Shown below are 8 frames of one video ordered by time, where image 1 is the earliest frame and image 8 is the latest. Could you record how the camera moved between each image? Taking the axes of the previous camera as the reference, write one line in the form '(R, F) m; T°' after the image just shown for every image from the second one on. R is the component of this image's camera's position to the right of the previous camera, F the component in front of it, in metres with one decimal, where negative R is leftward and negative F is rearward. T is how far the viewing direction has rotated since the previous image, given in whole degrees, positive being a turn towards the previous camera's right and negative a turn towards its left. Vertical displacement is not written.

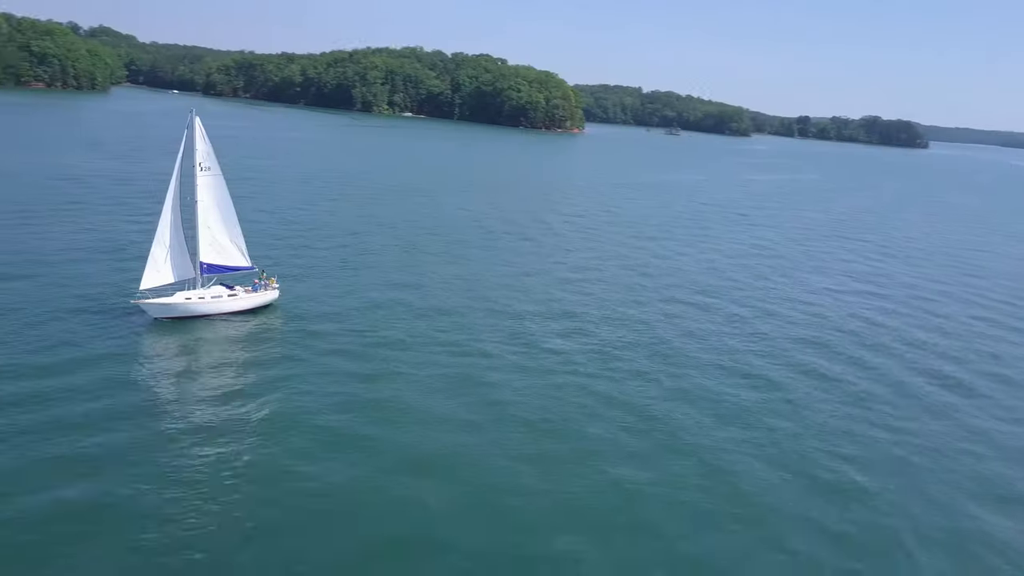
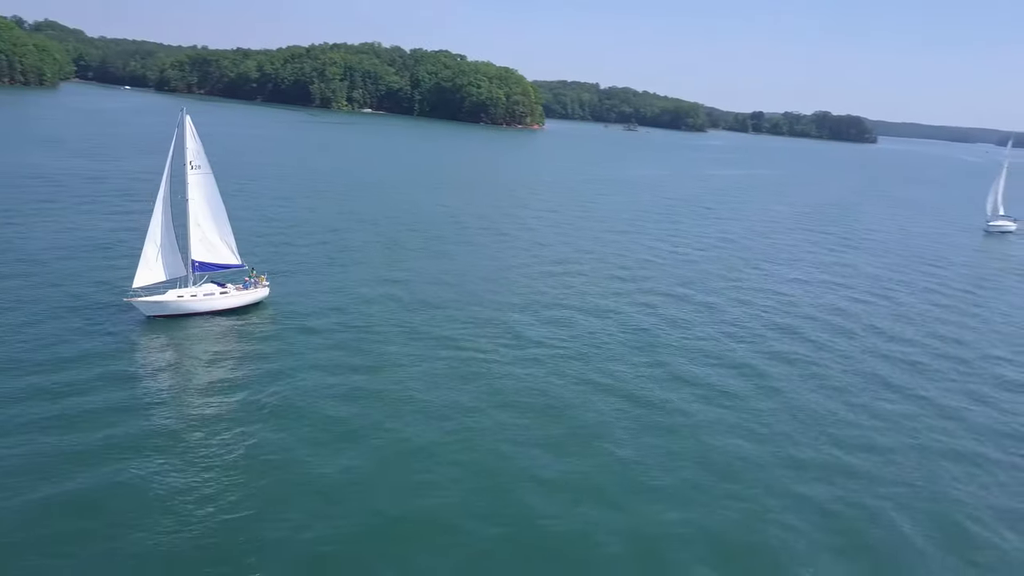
(-1.1, -0.8) m; +3°
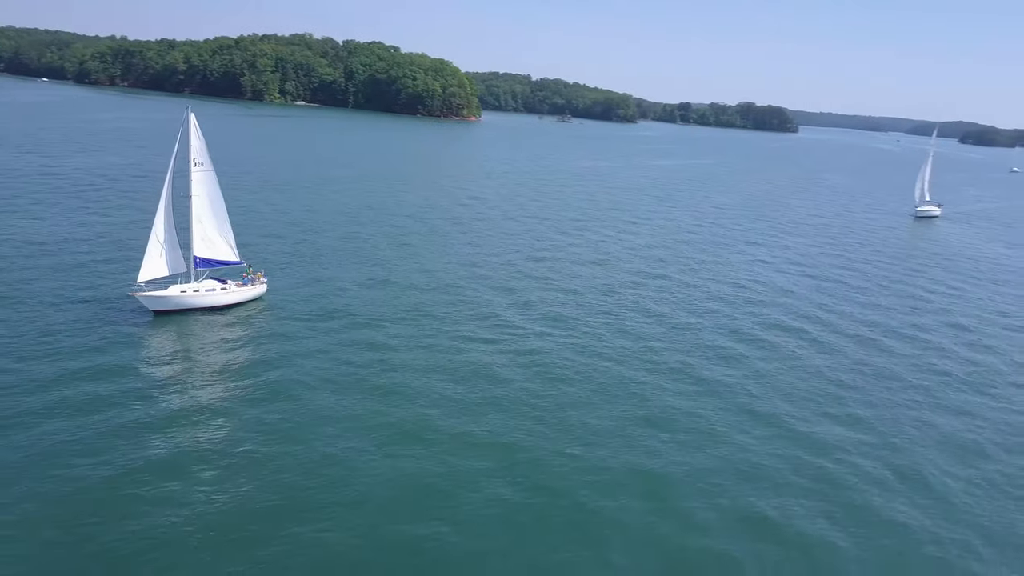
(-2.5, -1.3) m; +5°
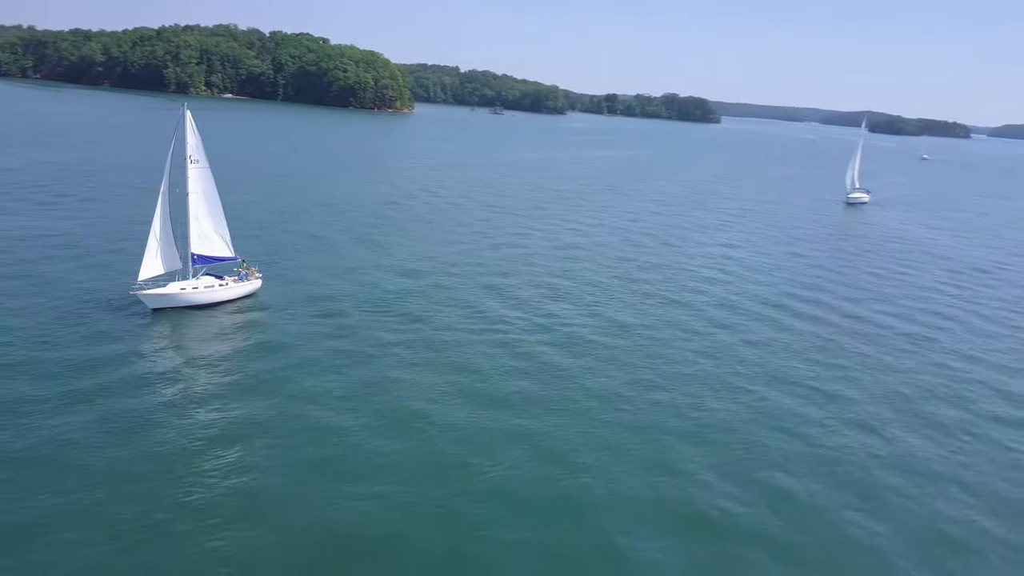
(-2.5, -1.2) m; +5°
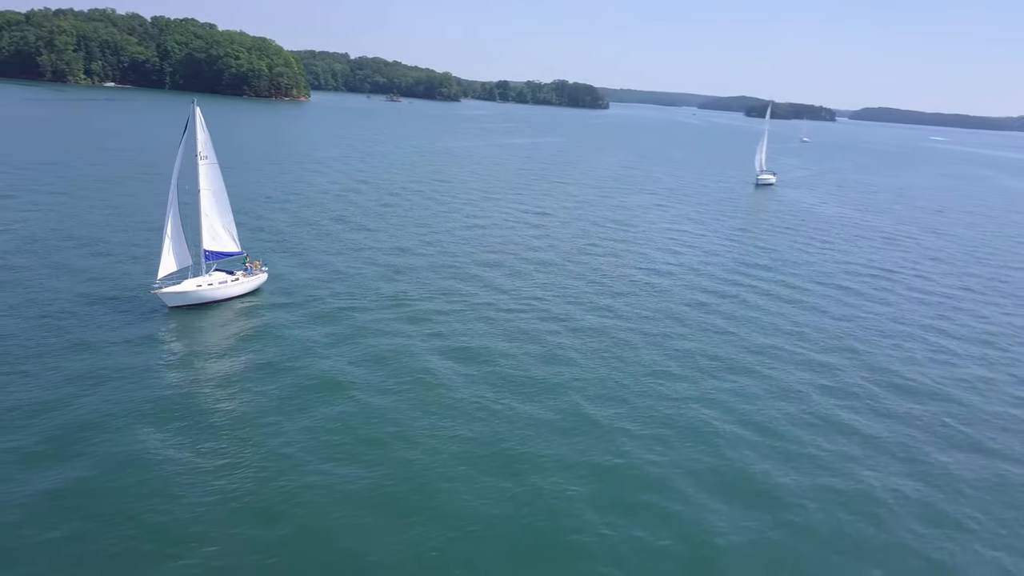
(-4.5, -1.7) m; +8°
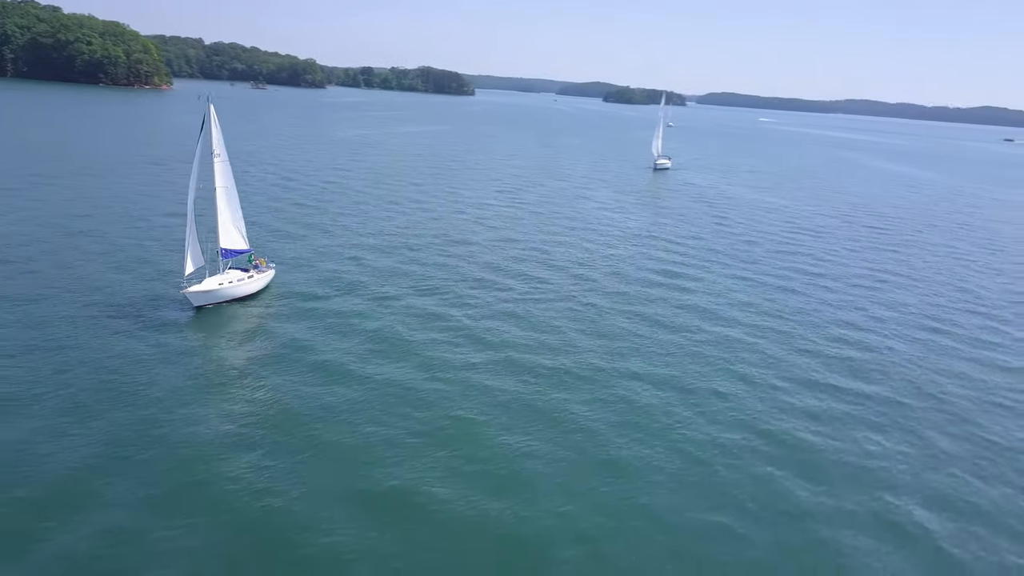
(-5.8, -1.8) m; +10°
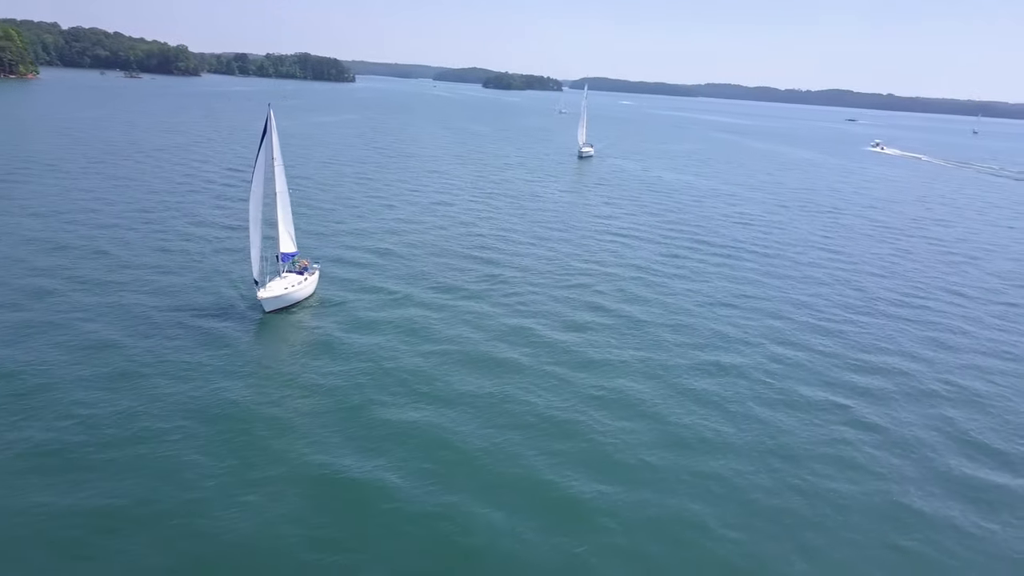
(-6.8, -2.0) m; +9°
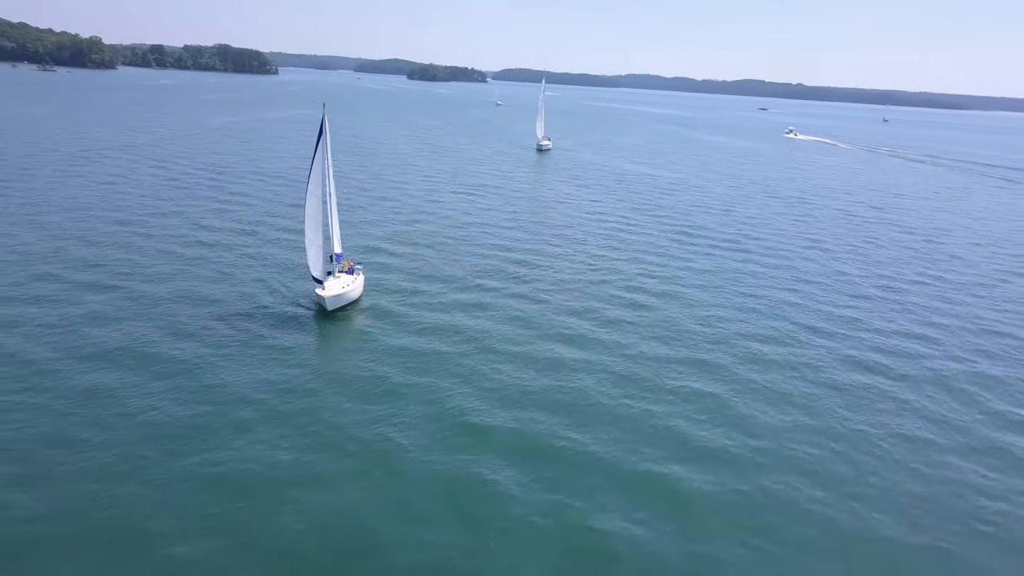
(-5.1, -1.5) m; +6°
